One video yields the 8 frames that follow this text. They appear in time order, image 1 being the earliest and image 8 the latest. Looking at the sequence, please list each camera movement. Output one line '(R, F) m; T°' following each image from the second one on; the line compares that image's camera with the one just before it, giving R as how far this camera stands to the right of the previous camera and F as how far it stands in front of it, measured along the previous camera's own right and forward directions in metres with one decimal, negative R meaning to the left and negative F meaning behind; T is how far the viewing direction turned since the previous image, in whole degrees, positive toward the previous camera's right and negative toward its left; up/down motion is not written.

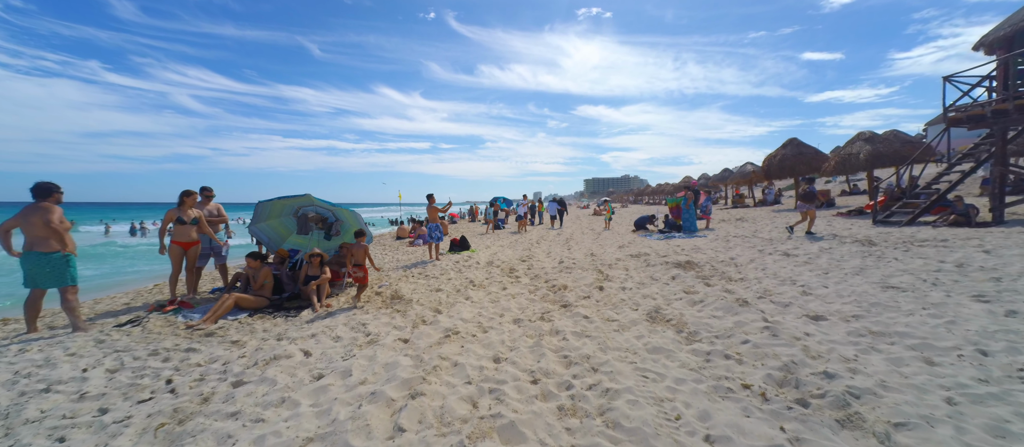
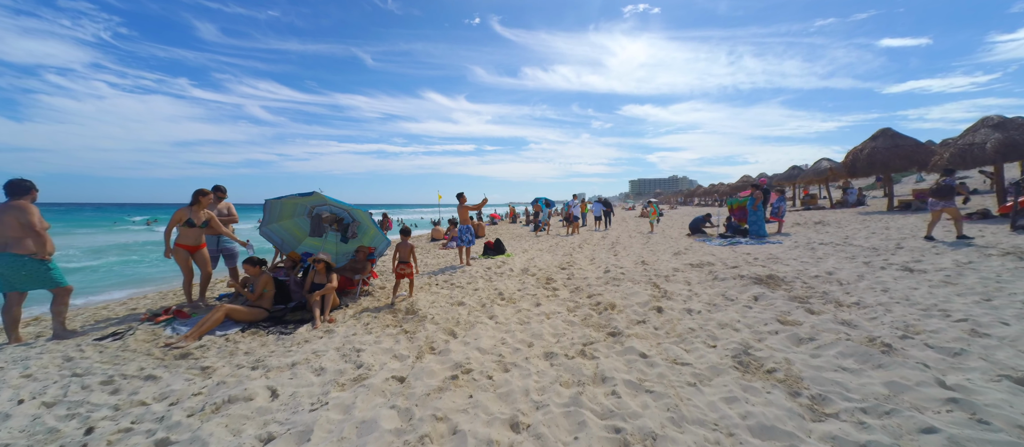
(+0.1, +1.0) m; -7°
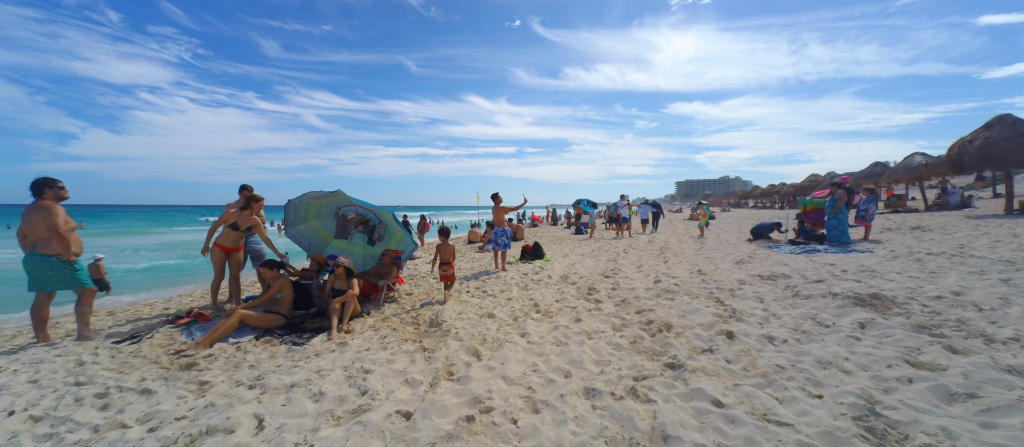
(+0.1, +0.6) m; -7°
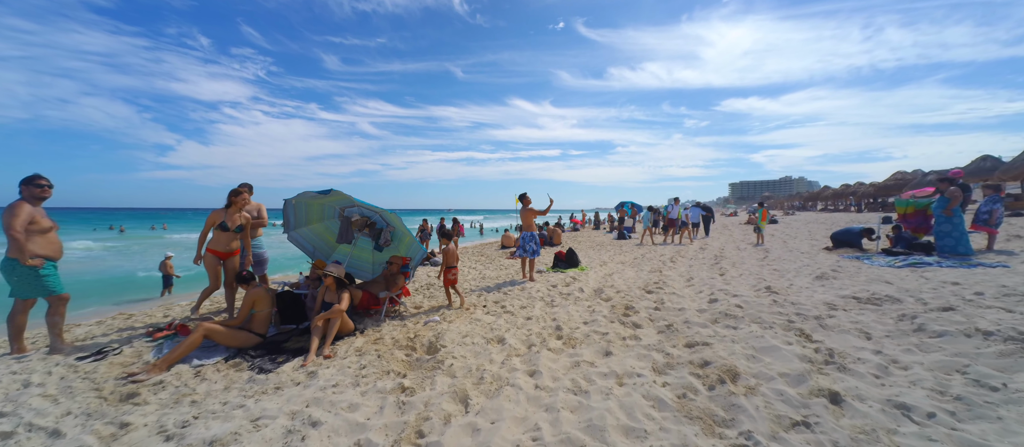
(+0.3, +0.8) m; -7°
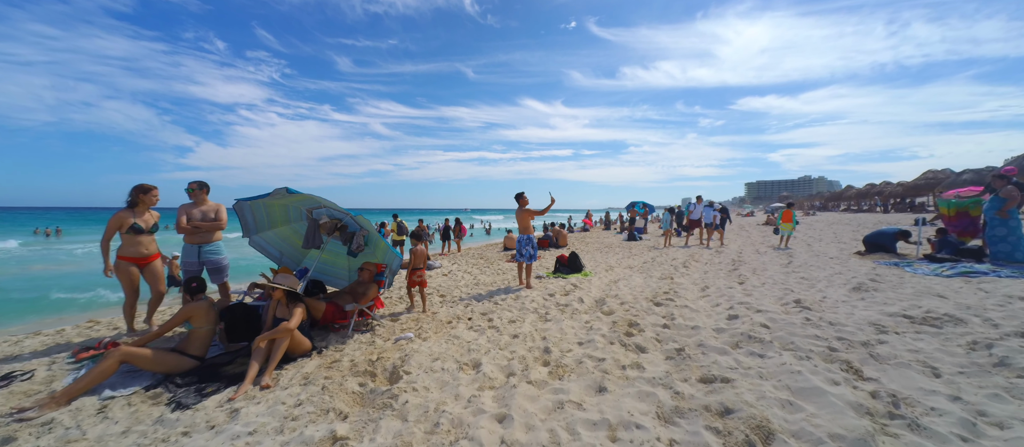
(+0.3, +0.6) m; -2°
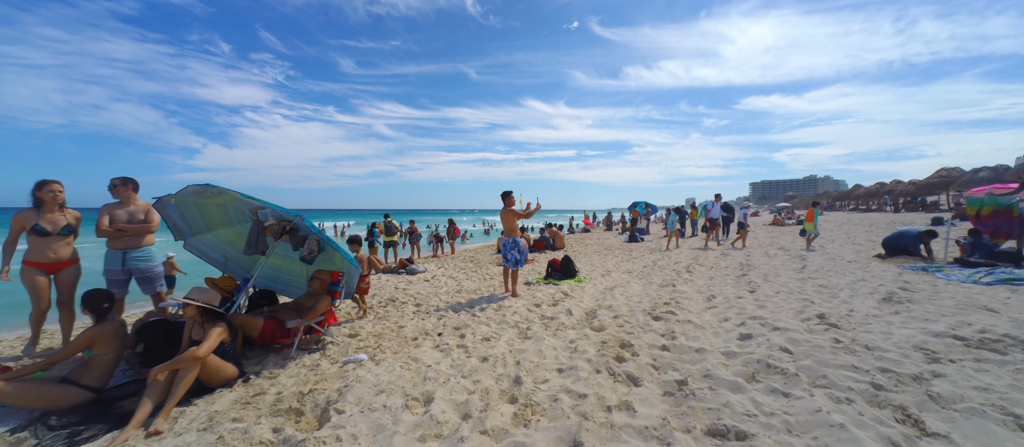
(+0.3, +0.6) m; -1°
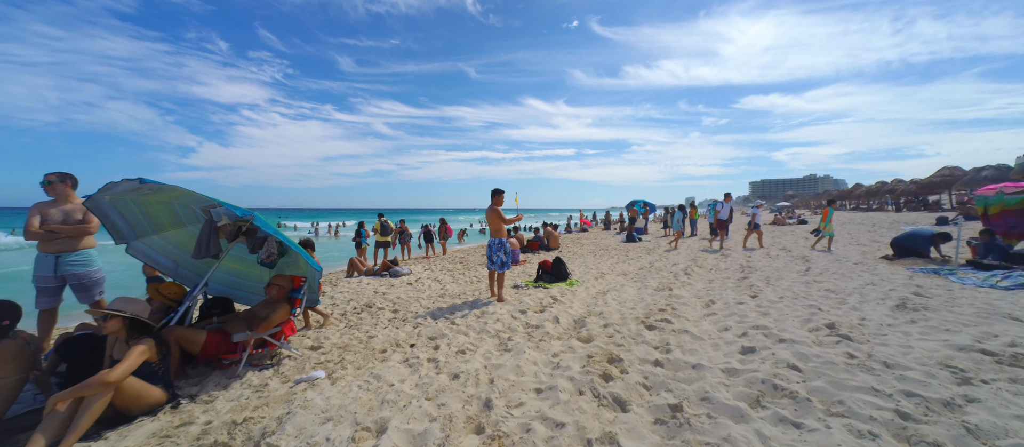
(+0.2, +0.4) m; 0°
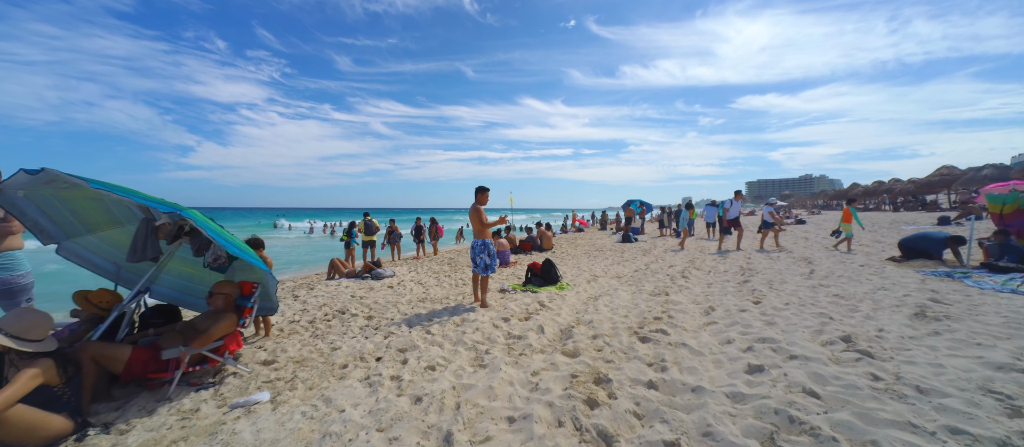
(+0.2, +0.4) m; 0°
